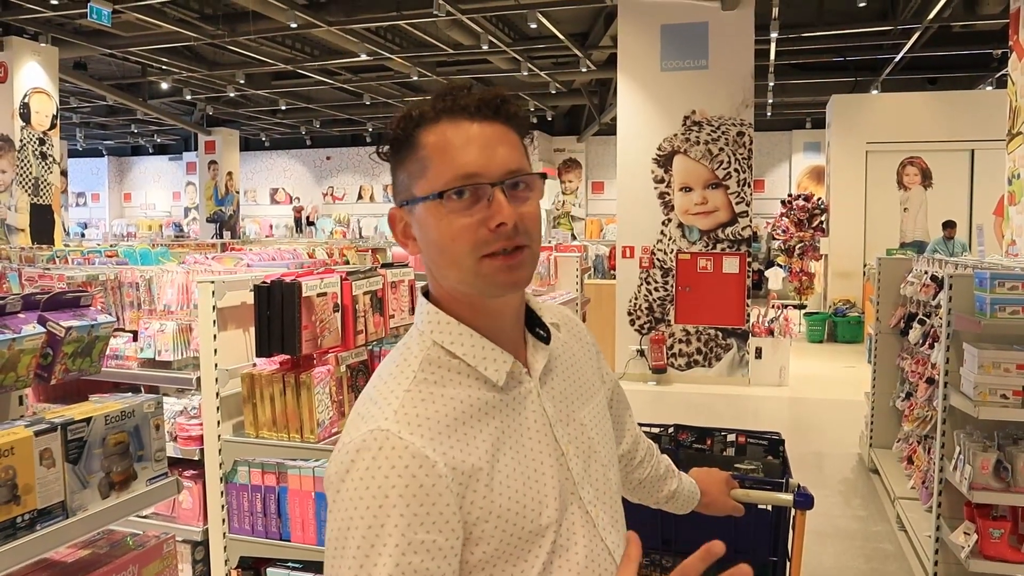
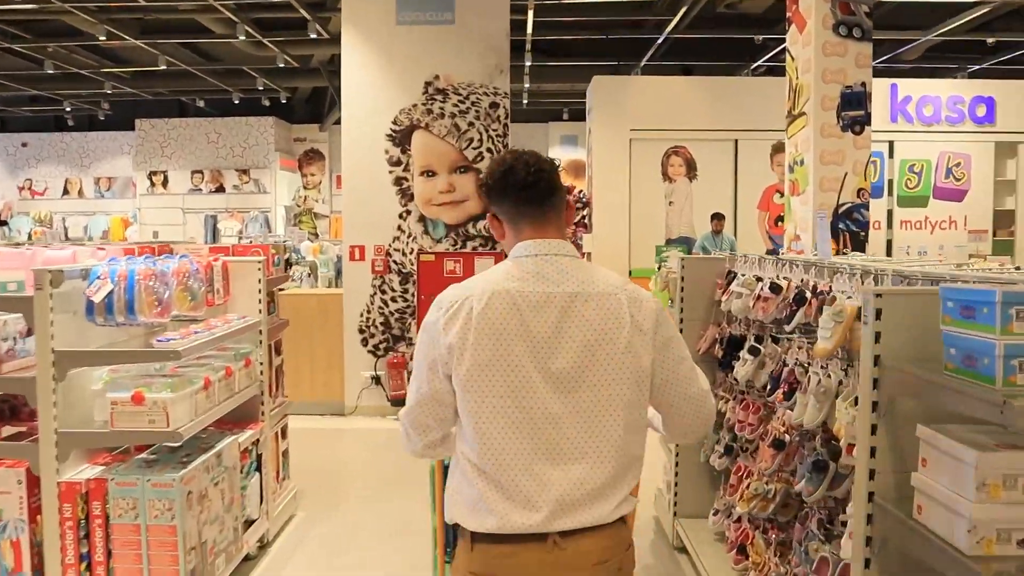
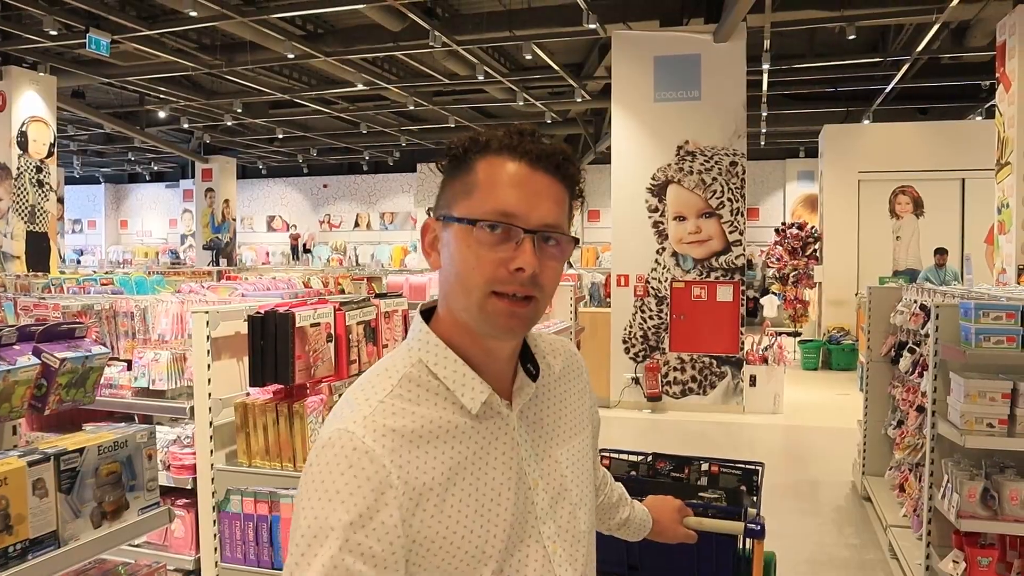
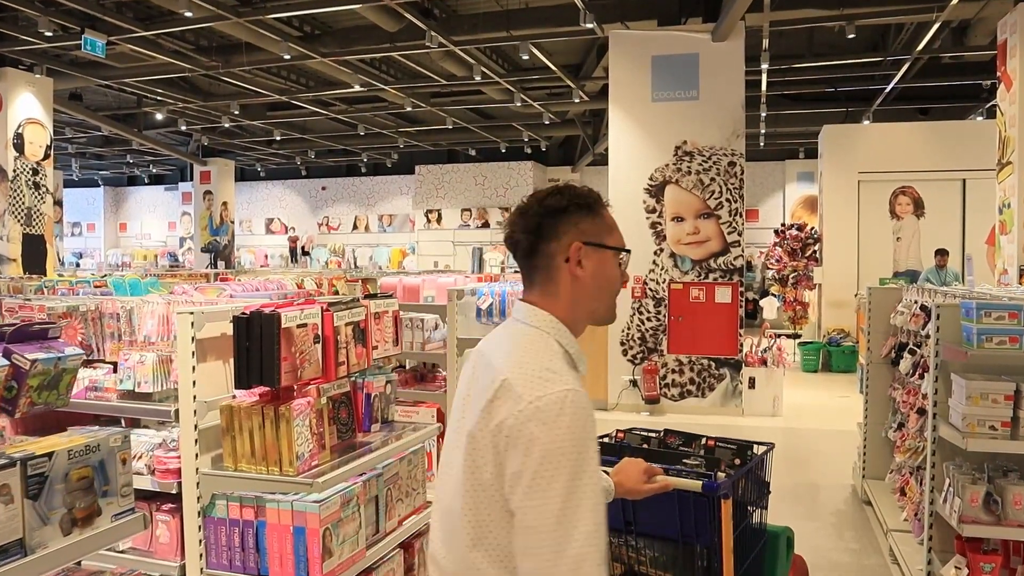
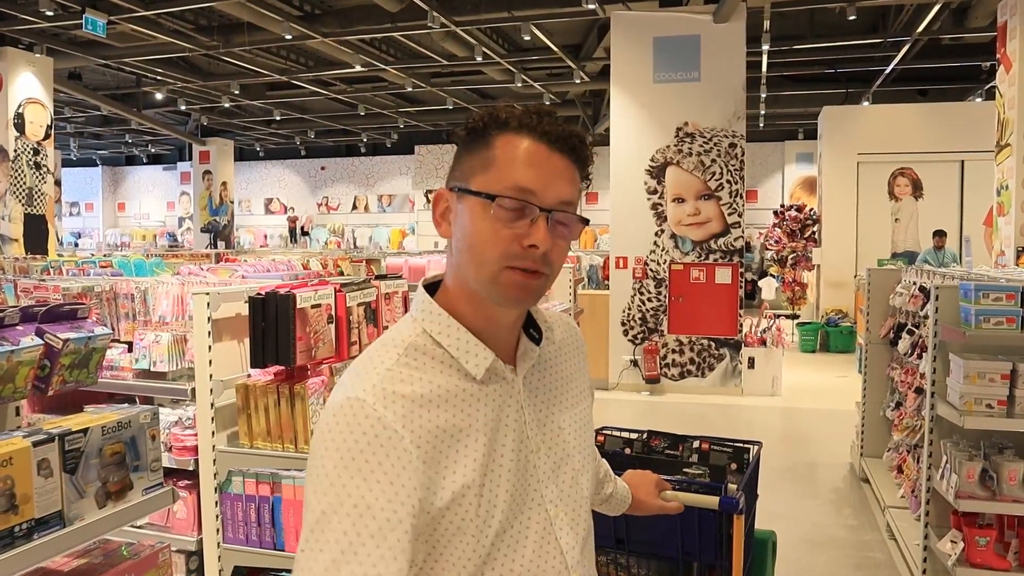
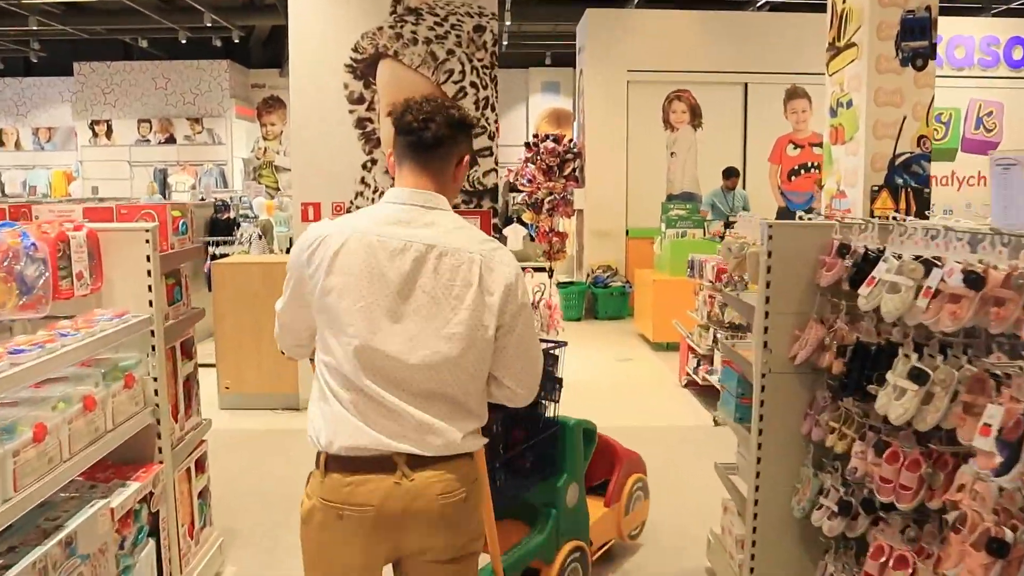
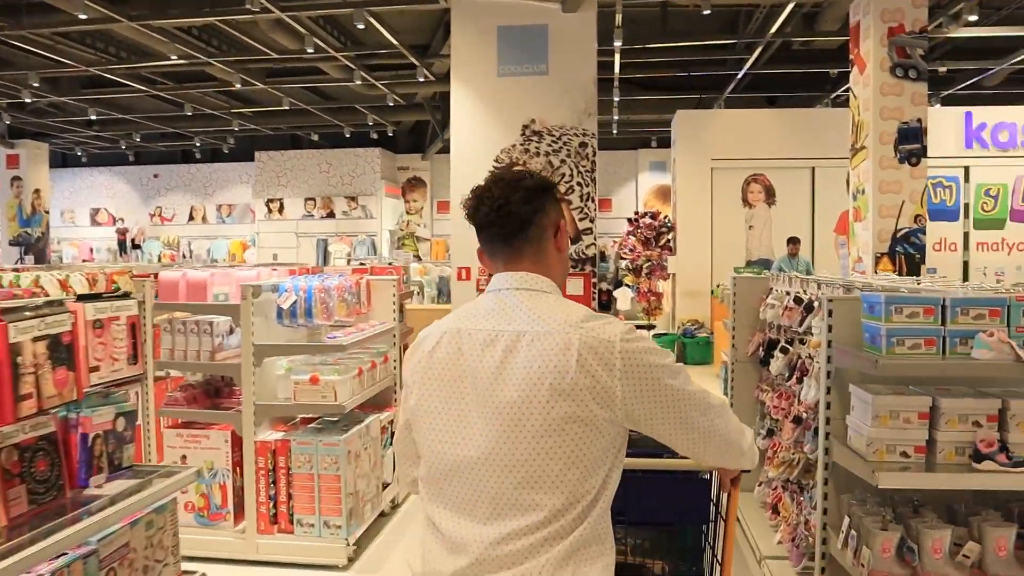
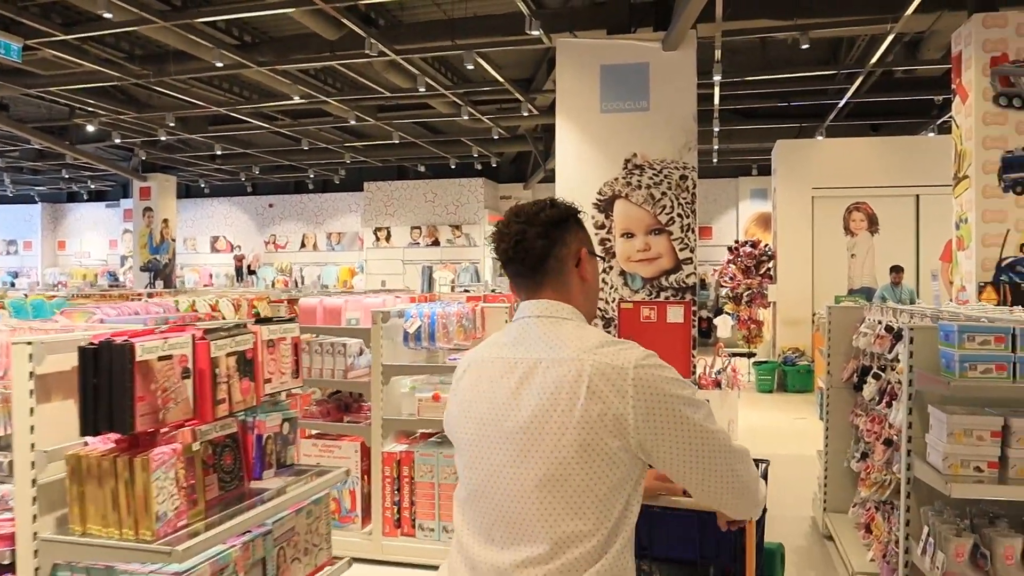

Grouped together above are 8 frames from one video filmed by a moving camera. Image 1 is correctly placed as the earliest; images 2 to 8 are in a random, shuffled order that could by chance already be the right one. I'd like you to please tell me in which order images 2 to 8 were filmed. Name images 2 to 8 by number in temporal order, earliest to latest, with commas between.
3, 5, 4, 8, 7, 2, 6
